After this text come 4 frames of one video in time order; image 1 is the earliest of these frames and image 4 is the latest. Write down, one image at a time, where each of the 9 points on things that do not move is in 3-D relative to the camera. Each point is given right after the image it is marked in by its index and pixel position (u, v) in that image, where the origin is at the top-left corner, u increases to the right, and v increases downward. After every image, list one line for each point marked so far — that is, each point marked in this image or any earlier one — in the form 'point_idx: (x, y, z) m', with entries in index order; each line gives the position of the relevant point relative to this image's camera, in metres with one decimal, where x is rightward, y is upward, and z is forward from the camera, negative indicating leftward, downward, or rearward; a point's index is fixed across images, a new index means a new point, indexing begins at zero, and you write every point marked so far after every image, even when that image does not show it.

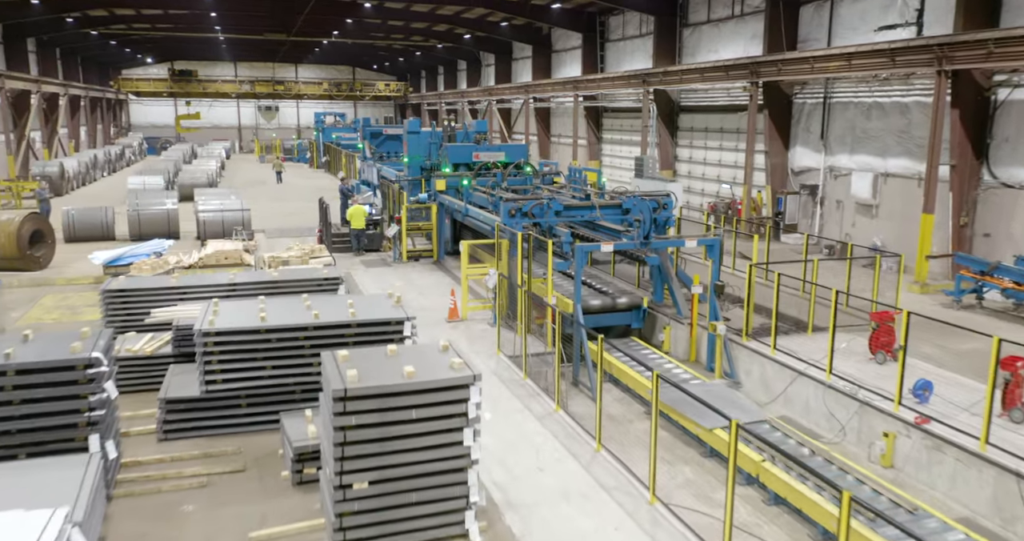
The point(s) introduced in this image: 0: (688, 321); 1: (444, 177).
0: (+2.8, -0.8, +11.6) m
1: (-1.5, +2.1, +16.2) m
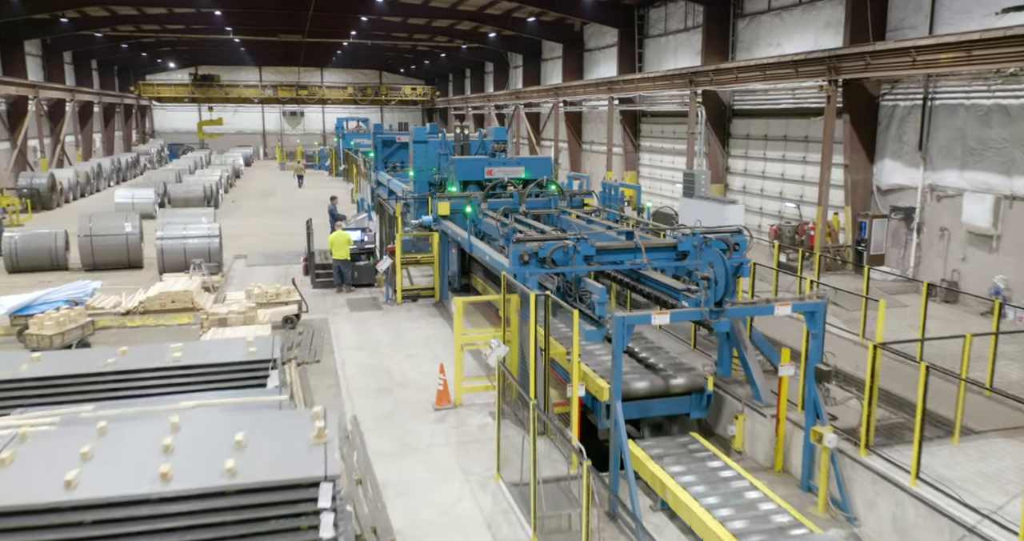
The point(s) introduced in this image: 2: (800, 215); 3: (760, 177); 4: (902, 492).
0: (+3.0, -1.6, +8.3) m
1: (-1.2, +1.3, +13.2) m
2: (+6.8, +1.3, +17.1) m
3: (+6.3, +2.4, +18.6) m
4: (+3.5, -2.0, +6.5) m
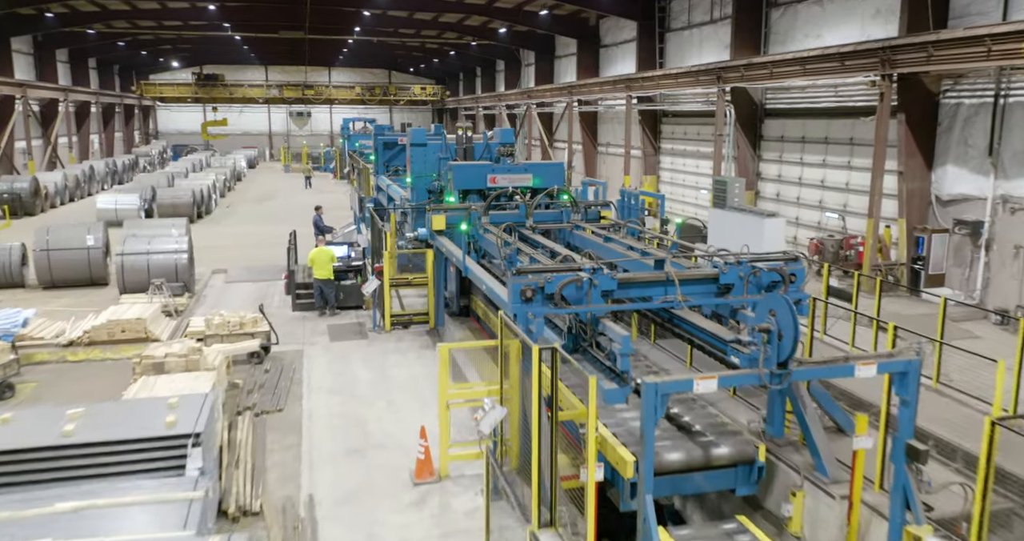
0: (+3.0, -2.0, +6.5) m
1: (-1.1, +0.9, +11.4) m
2: (+6.9, +0.9, +15.2) m
3: (+6.5, +2.0, +16.7) m
4: (+3.4, -2.3, +4.7) m
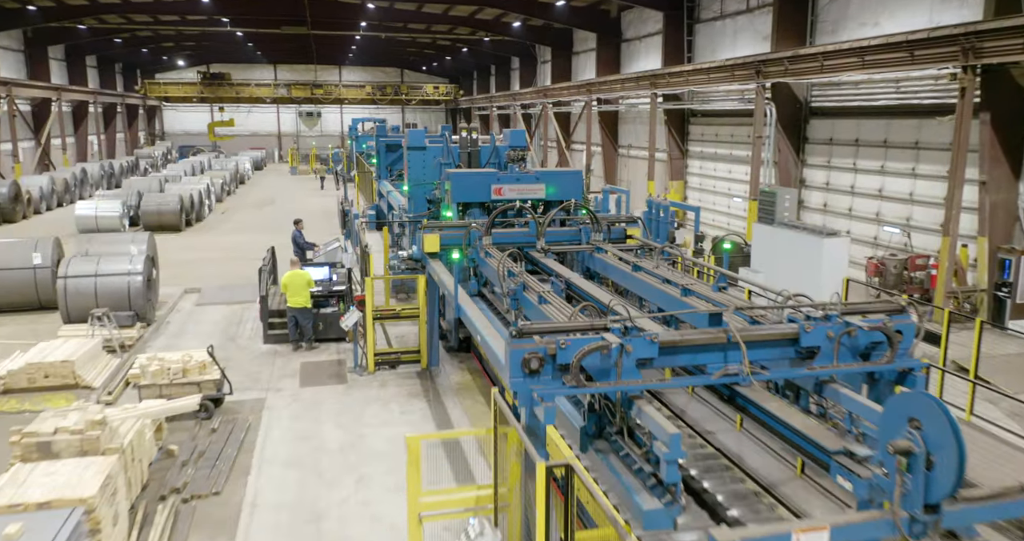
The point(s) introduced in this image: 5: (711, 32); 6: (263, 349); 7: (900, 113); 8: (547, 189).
0: (+2.9, -2.4, +4.5) m
1: (-1.0, +0.6, +9.5) m
2: (+7.1, +0.5, +13.1) m
3: (+6.8, +1.6, +14.7) m
4: (+3.4, -2.8, +2.7) m
5: (+5.4, +6.5, +19.9) m
6: (-3.6, -1.1, +10.5) m
7: (+7.1, +2.8, +13.2) m
8: (+0.5, +1.2, +10.3) m
